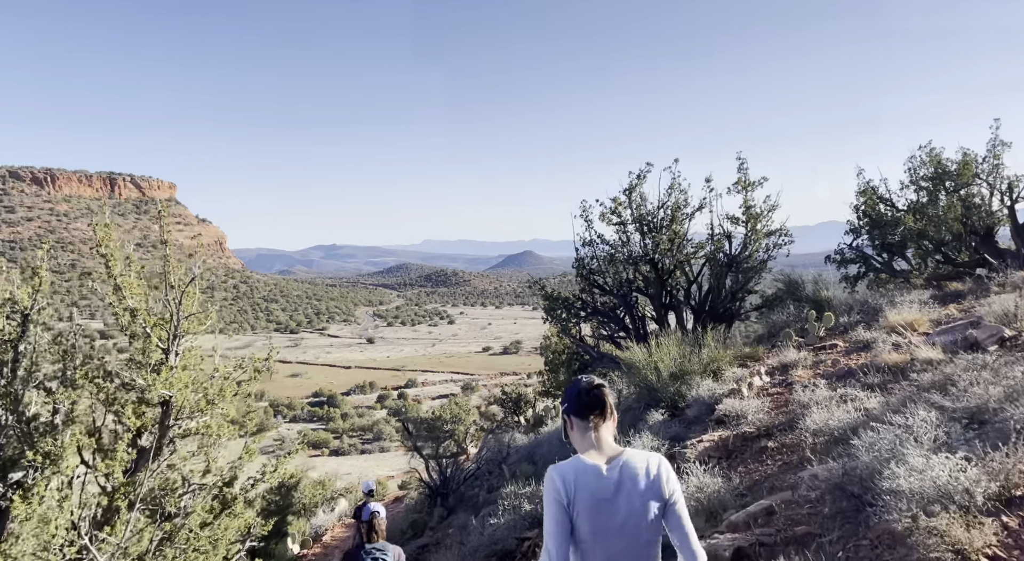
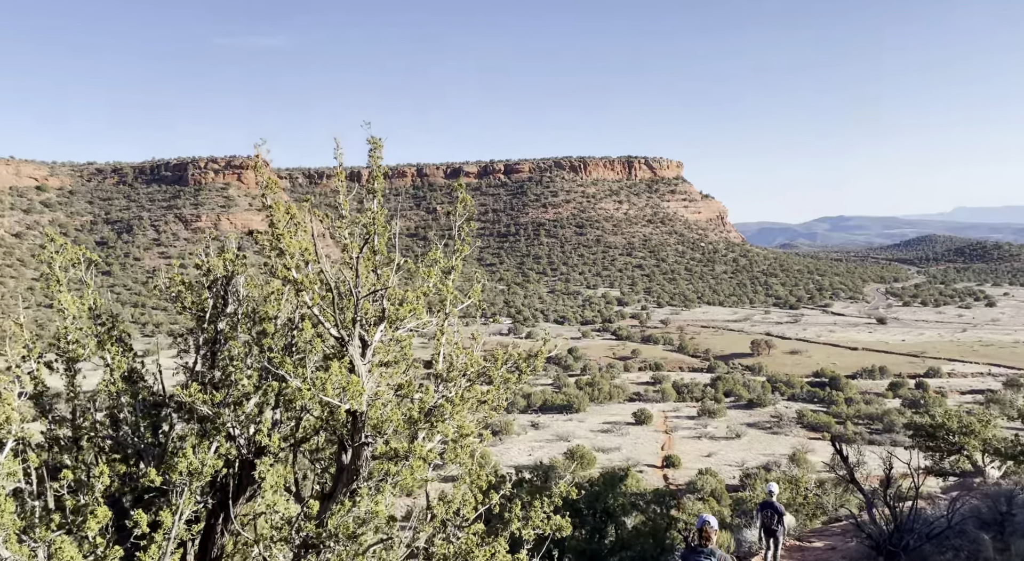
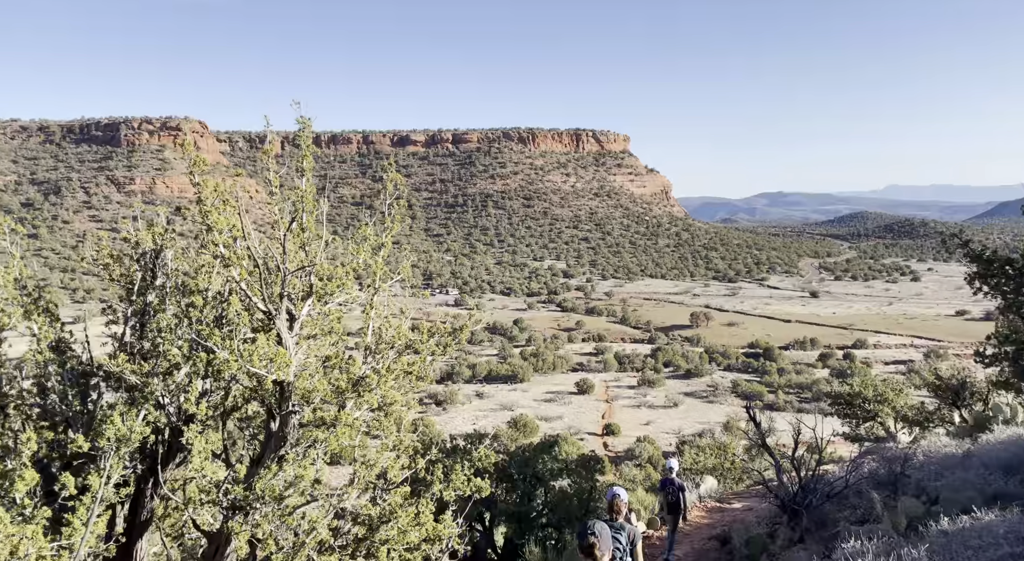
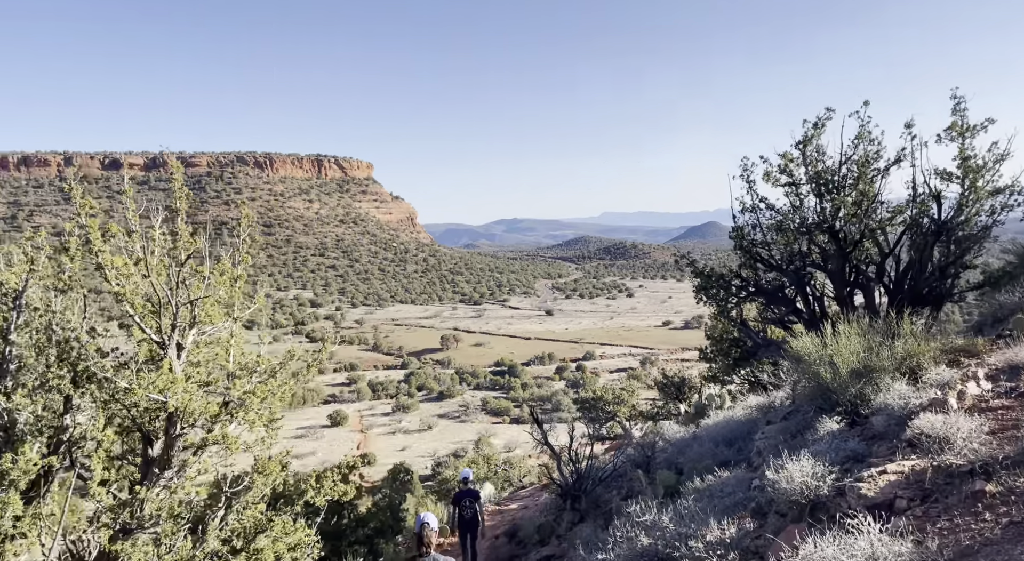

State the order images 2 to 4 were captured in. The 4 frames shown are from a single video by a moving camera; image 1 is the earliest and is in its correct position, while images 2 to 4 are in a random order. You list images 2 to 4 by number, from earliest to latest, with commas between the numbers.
4, 3, 2
